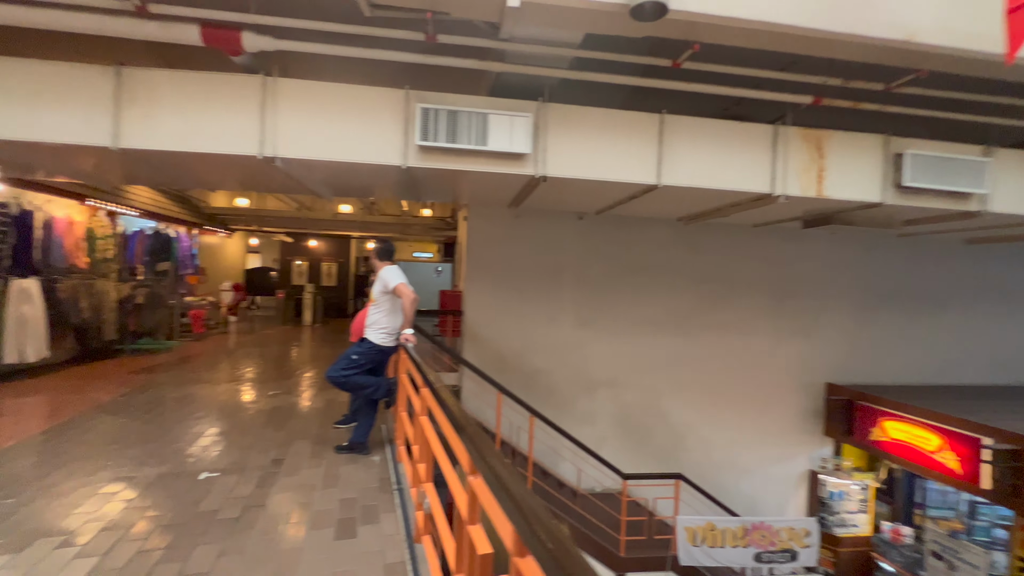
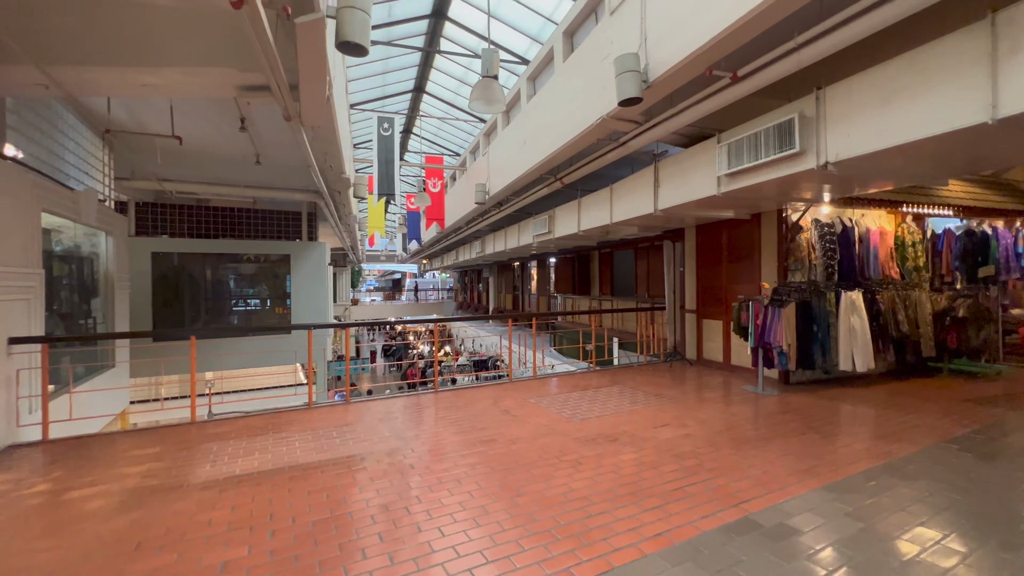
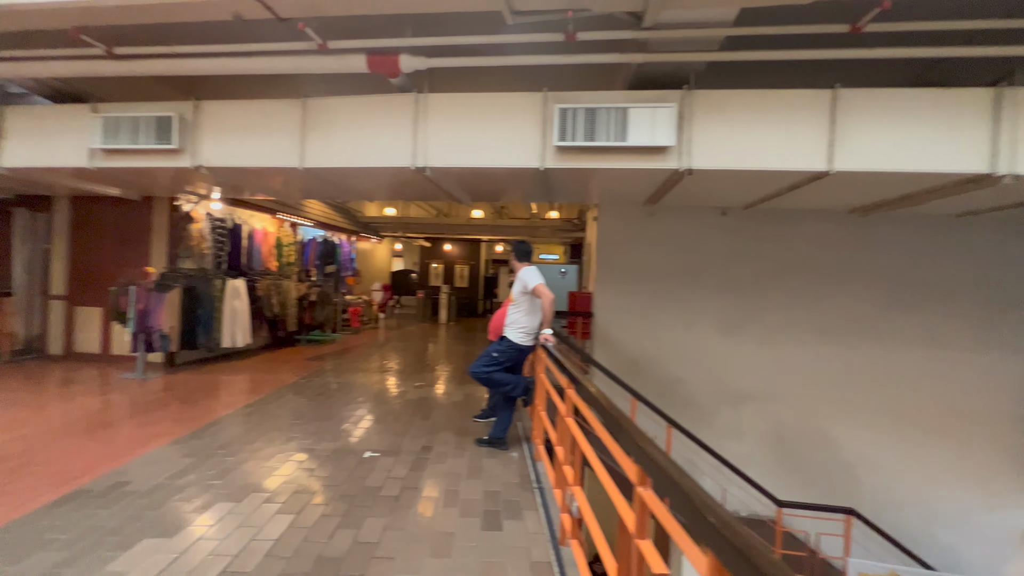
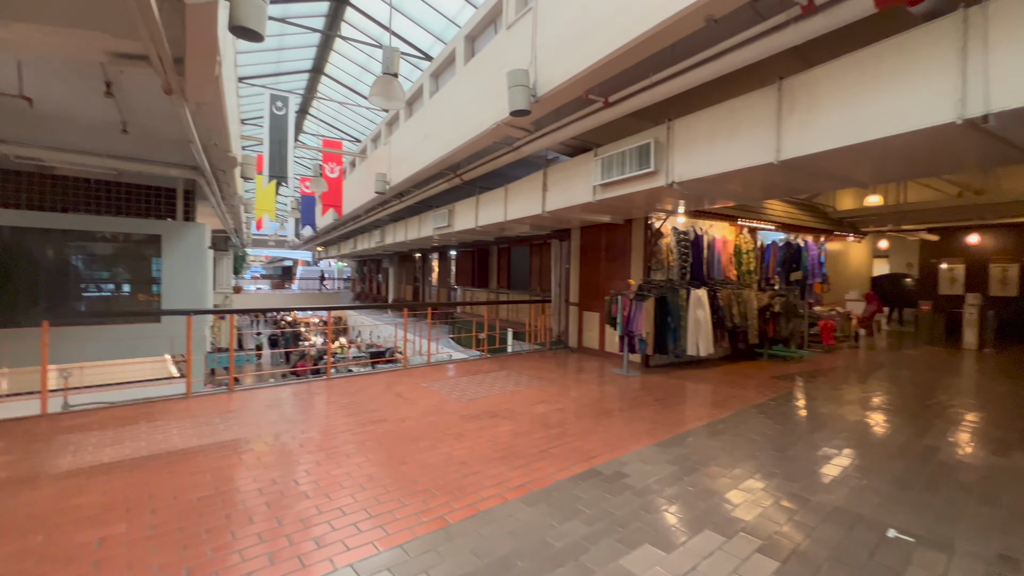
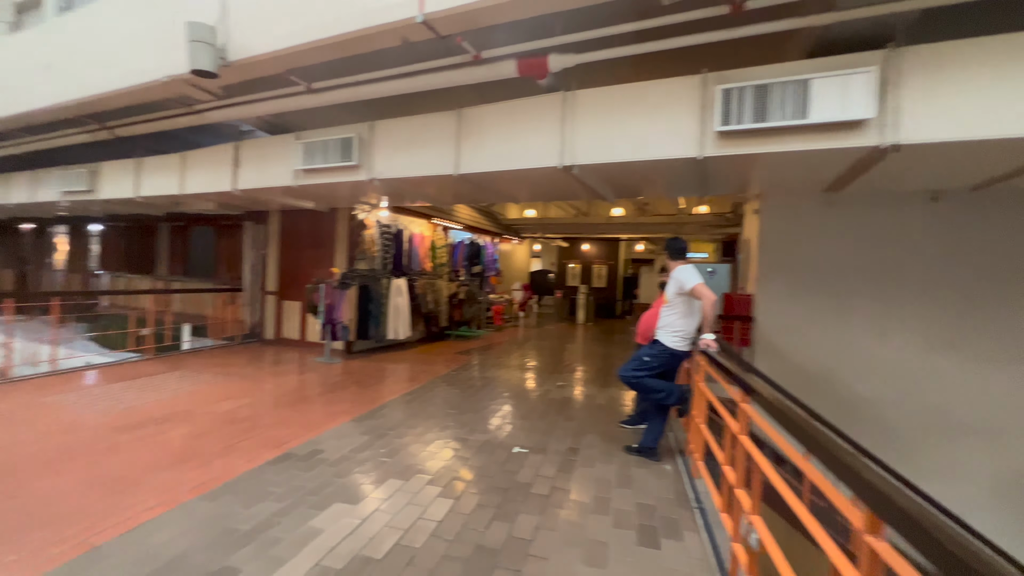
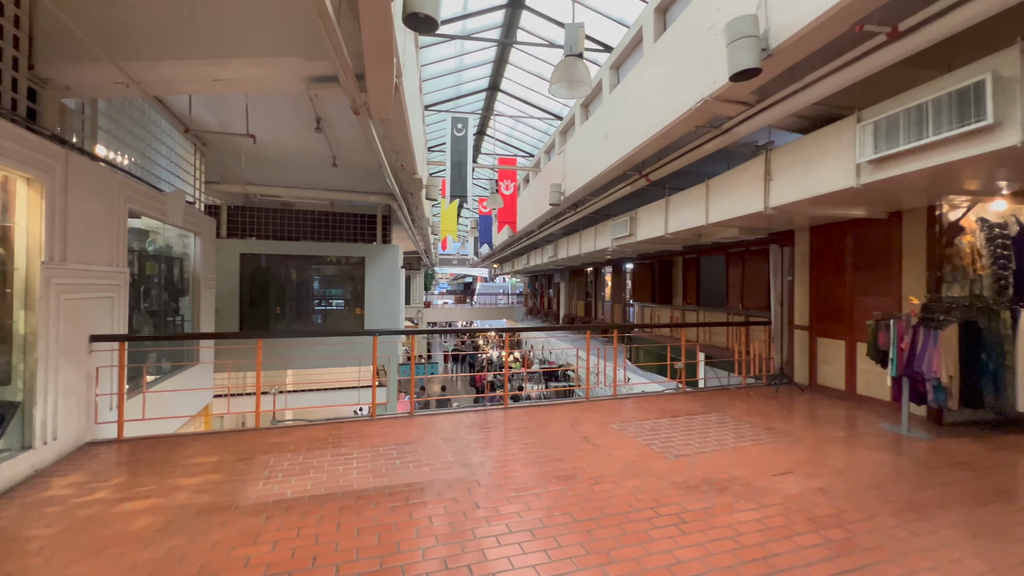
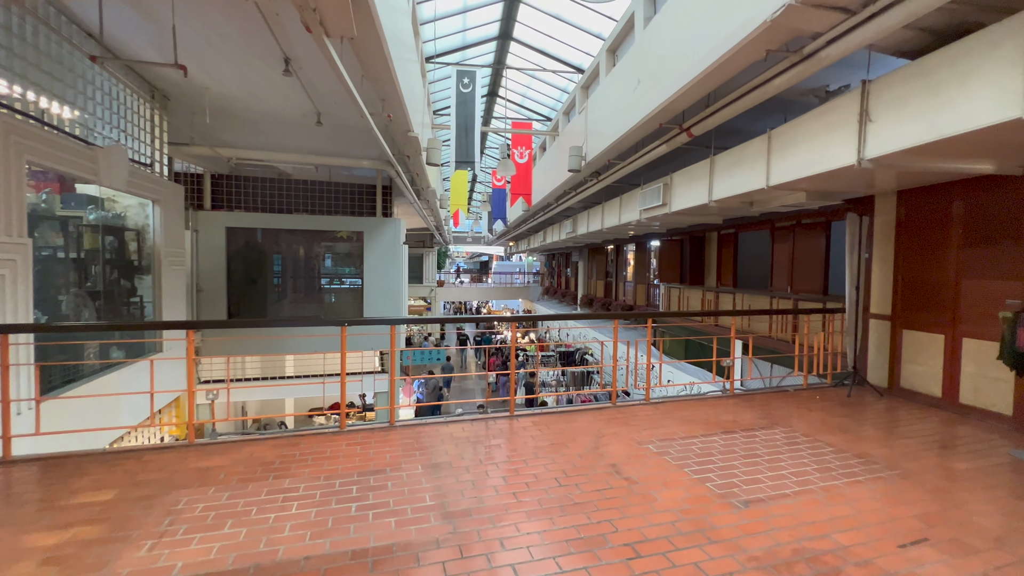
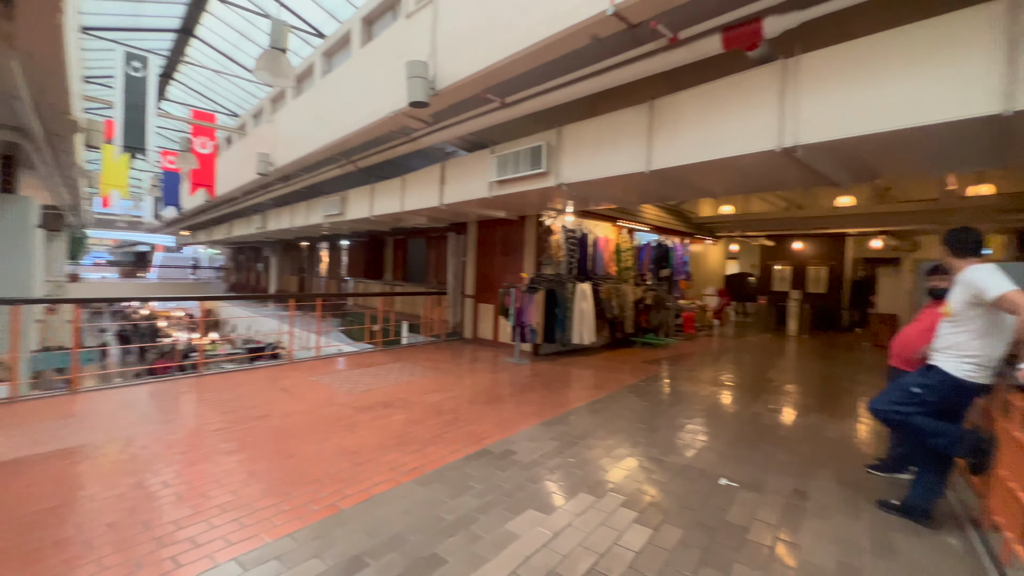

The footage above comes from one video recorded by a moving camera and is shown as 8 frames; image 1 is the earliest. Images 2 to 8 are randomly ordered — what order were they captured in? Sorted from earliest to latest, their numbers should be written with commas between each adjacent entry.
3, 5, 8, 4, 2, 6, 7
